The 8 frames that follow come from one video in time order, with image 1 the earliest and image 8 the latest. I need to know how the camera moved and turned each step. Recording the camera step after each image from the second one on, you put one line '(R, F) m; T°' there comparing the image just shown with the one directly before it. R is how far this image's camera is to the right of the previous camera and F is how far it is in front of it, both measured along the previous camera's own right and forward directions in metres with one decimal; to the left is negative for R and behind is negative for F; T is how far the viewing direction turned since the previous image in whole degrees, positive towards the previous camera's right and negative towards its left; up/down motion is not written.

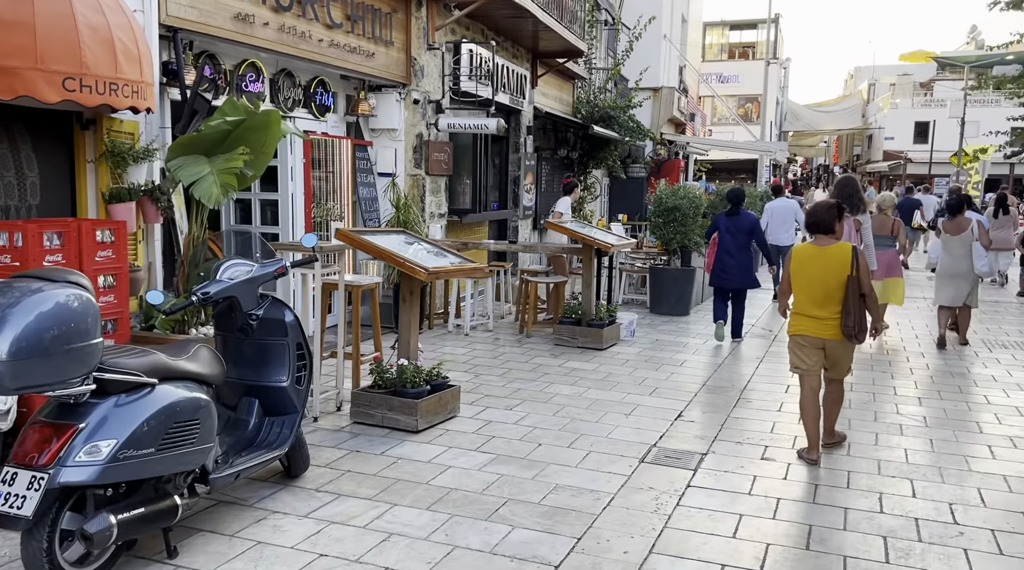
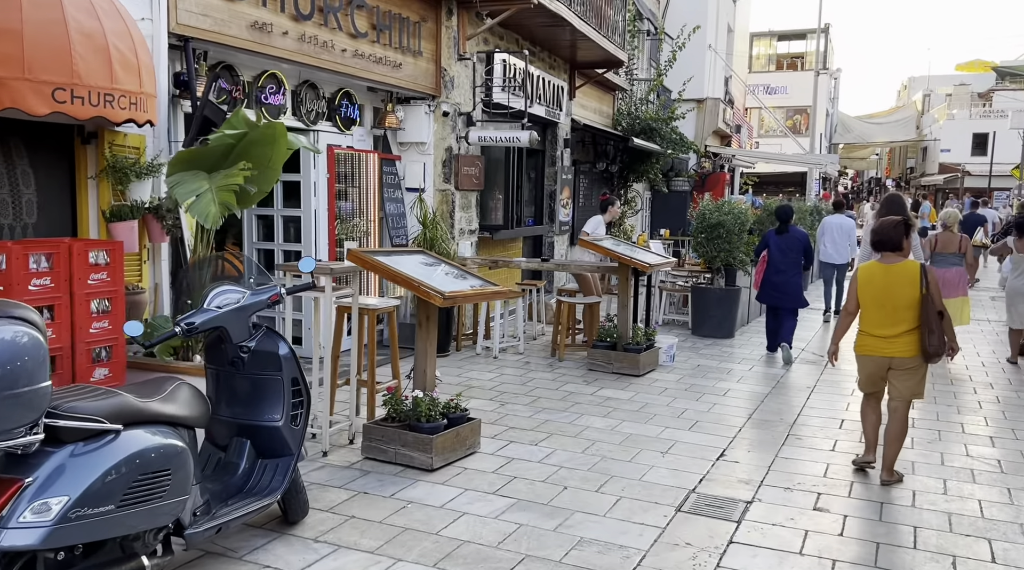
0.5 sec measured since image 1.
(+0.1, +0.4) m; -3°
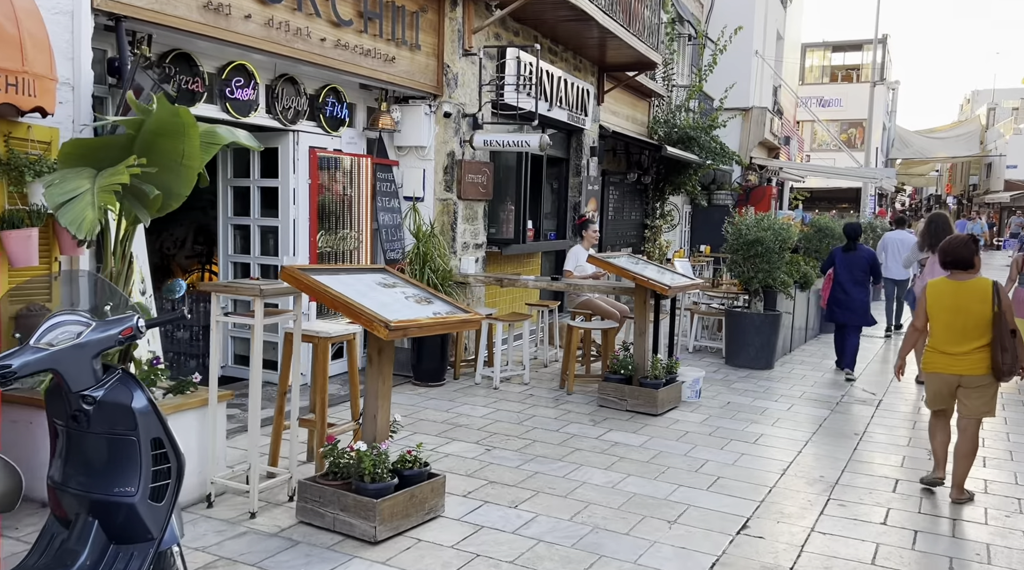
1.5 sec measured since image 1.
(+0.4, +1.0) m; -3°
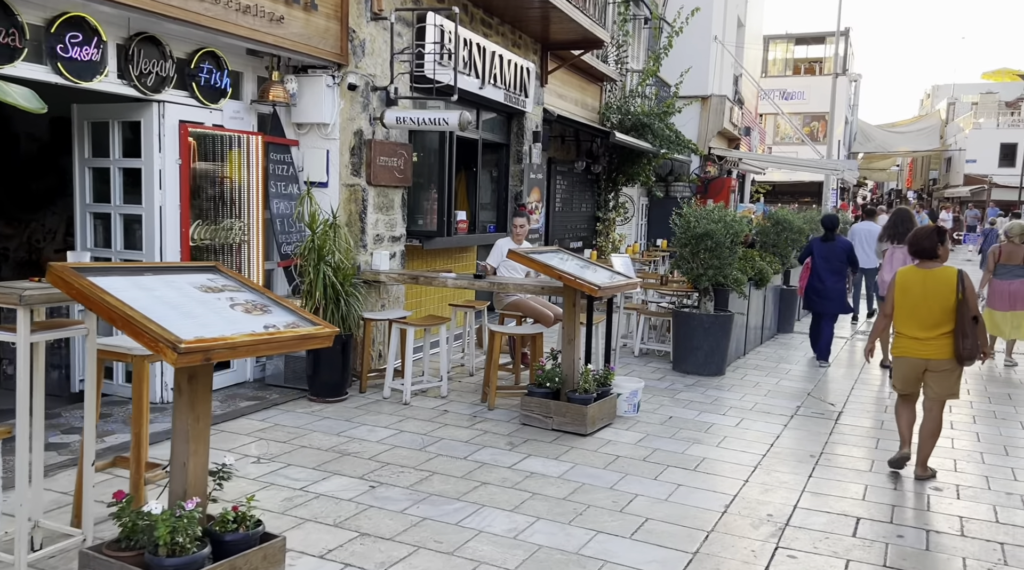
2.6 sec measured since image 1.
(+0.4, +1.0) m; +2°
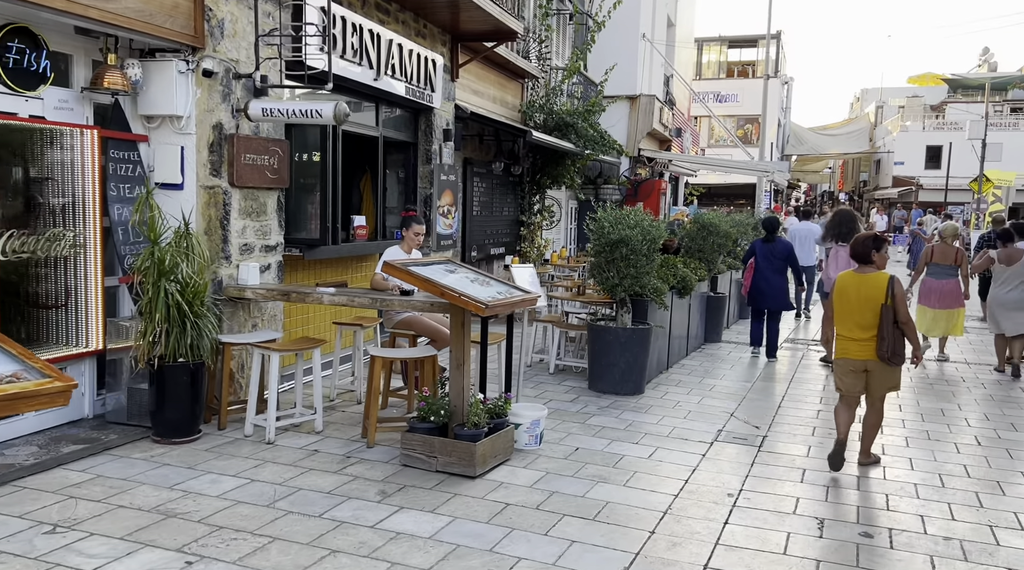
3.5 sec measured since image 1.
(+0.4, +0.9) m; +4°
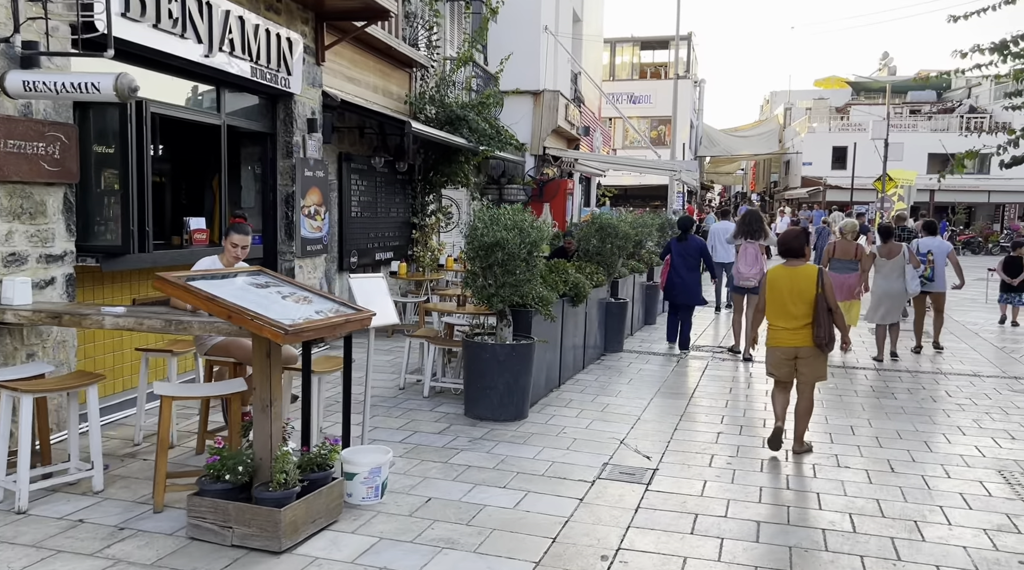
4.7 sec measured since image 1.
(+0.5, +1.1) m; +5°
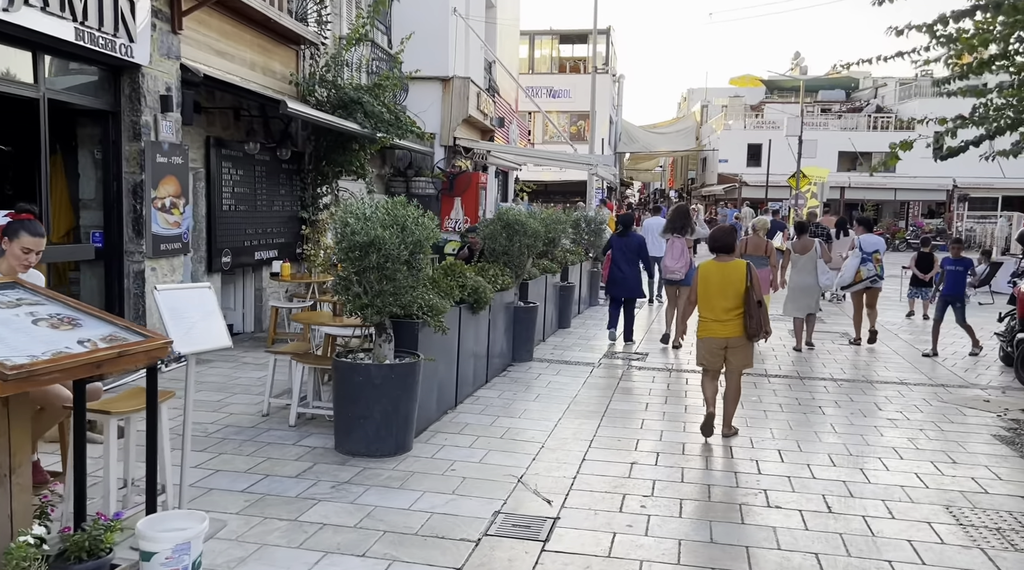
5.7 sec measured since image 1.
(+0.3, +1.2) m; +5°
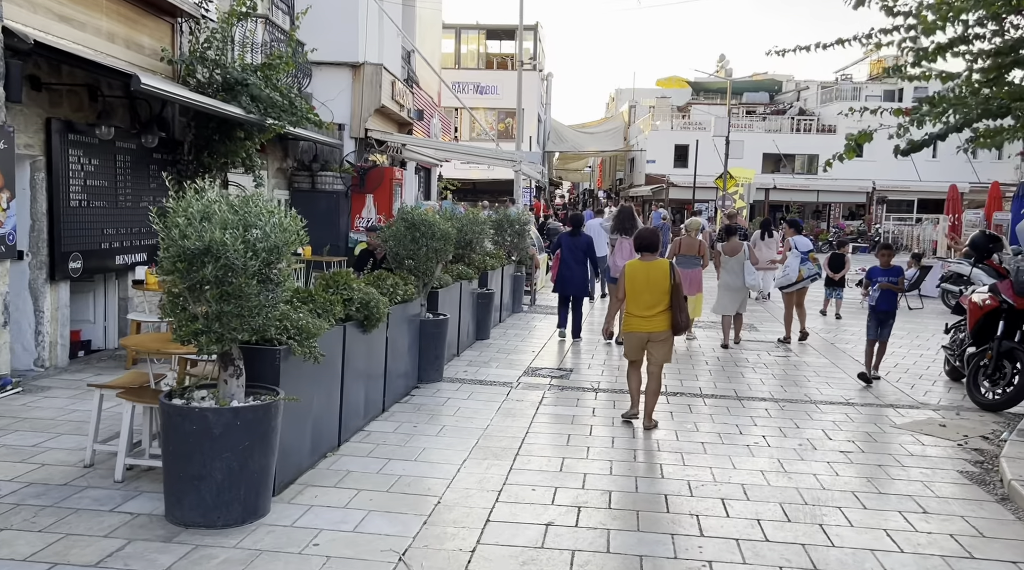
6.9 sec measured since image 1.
(+0.2, +1.3) m; +4°
